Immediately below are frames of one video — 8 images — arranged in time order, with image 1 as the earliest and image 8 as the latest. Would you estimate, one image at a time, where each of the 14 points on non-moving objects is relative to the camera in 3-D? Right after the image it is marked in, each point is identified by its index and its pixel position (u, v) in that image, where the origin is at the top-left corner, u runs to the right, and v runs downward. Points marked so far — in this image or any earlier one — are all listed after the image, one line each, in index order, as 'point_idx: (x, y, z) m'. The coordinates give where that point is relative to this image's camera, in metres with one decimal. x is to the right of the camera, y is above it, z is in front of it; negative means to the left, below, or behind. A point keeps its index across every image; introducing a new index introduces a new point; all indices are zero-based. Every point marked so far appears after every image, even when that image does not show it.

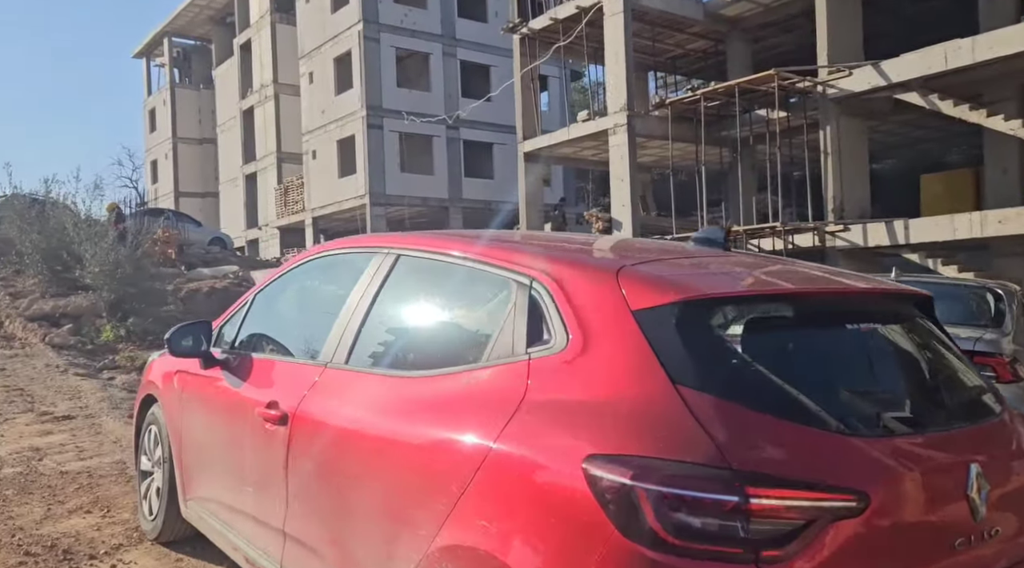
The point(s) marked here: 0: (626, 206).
0: (+2.2, +1.5, +16.9) m
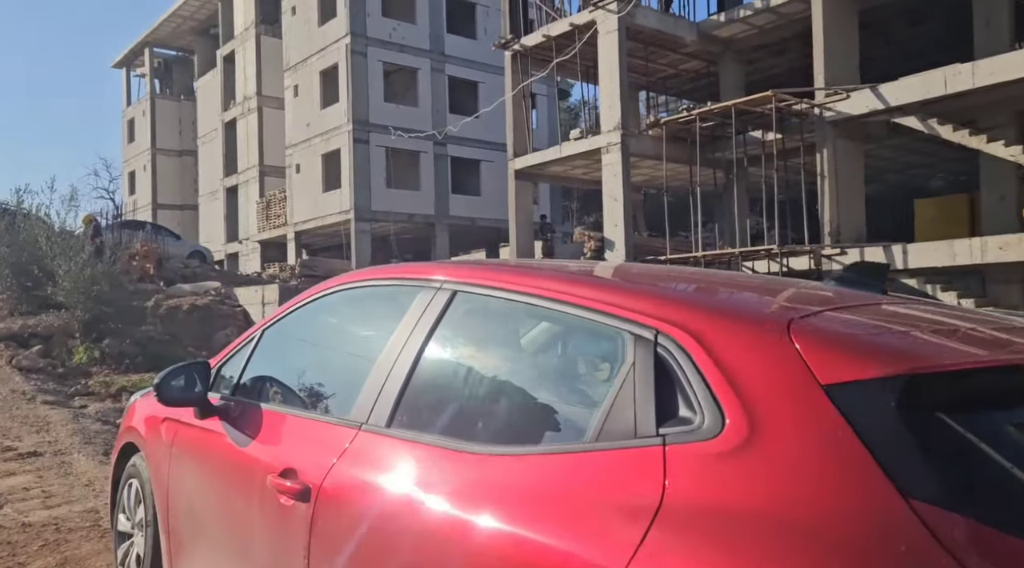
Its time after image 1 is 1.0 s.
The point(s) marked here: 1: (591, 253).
0: (+2.0, +1.1, +16.6) m
1: (+1.6, +0.6, +17.4) m
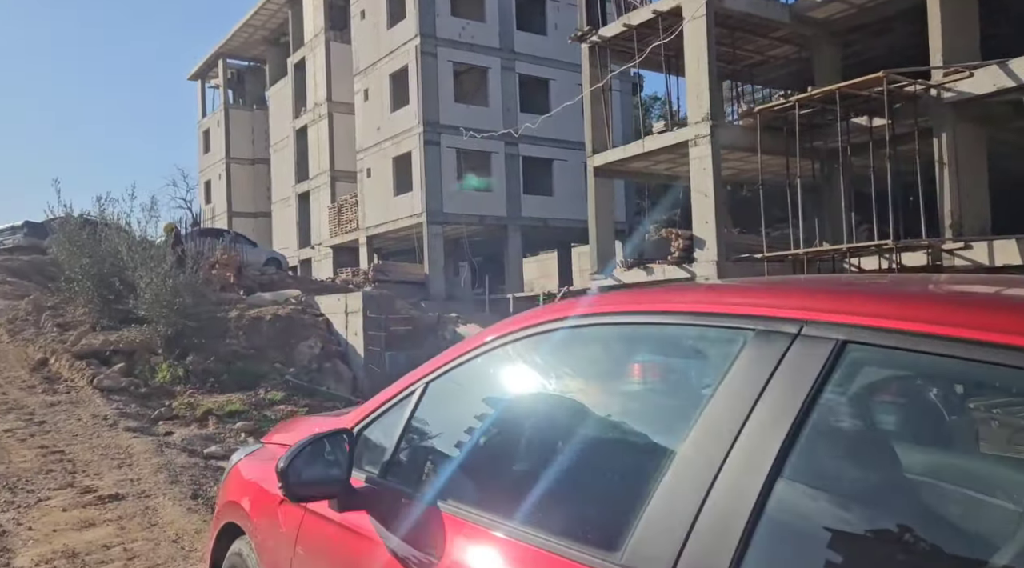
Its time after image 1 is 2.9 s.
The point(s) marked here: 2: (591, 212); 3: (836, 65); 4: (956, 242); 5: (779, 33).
0: (+3.5, +1.1, +15.7) m
1: (+3.1, +0.6, +16.6) m
2: (+1.7, +1.5, +18.2) m
3: (+6.1, +4.1, +16.7) m
4: (+6.8, +0.7, +13.7) m
5: (+5.0, +4.7, +16.8) m
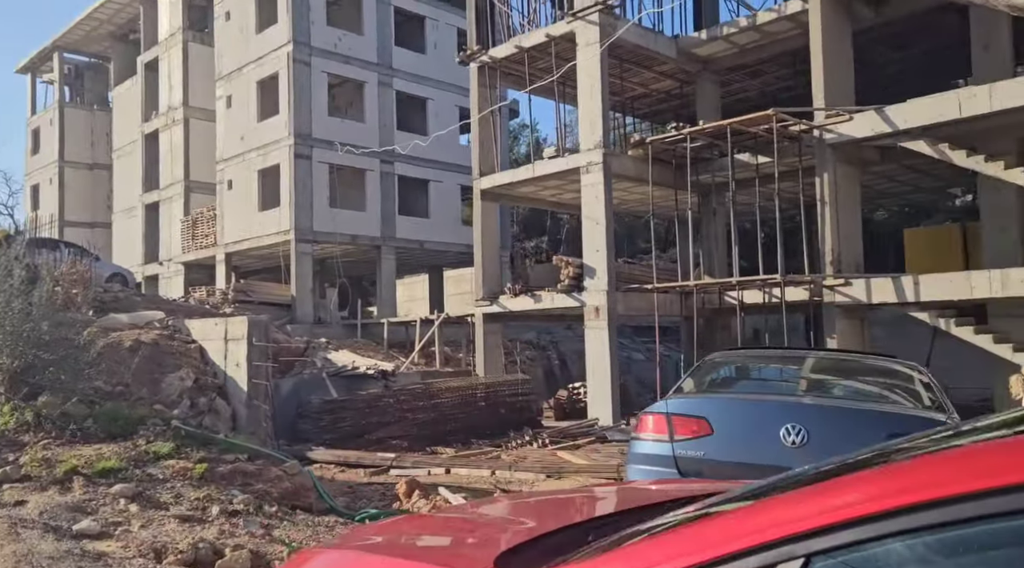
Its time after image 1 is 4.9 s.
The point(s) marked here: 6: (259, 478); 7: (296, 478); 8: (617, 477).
0: (+1.5, +0.6, +15.4) m
1: (+1.0, +0.1, +16.2) m
2: (-0.7, +1.0, +17.6) m
3: (+4.0, +3.5, +16.9) m
4: (+5.1, +0.1, +14.0) m
5: (+3.0, +4.1, +16.8) m
6: (-2.5, -1.9, +8.6) m
7: (-2.2, -2.0, +8.8) m
8: (+1.5, -2.8, +12.7) m
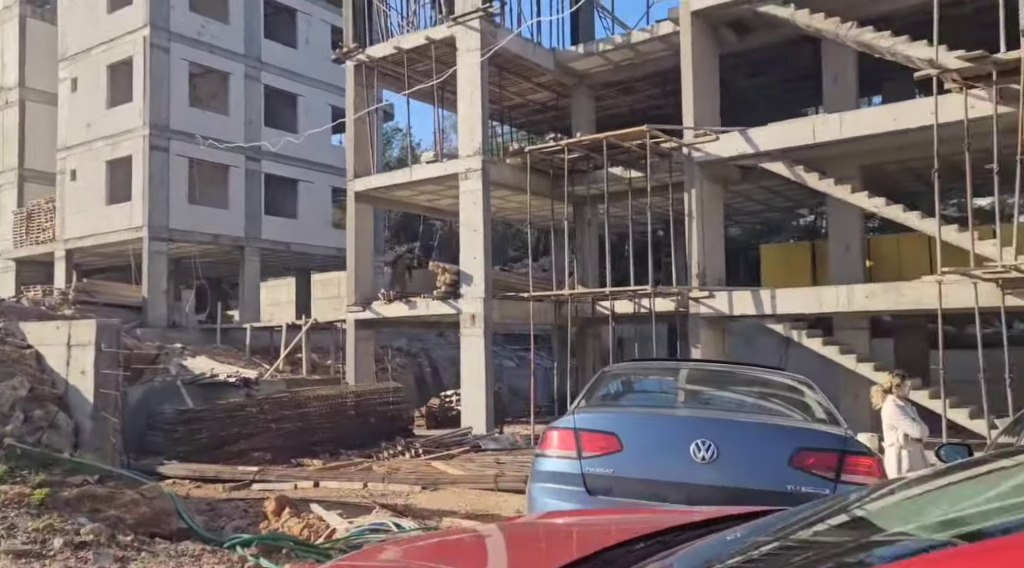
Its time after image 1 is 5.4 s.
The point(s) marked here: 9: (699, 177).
0: (-0.6, +0.4, +15.3) m
1: (-1.2, -0.1, +16.0) m
2: (-3.1, +0.9, +17.1) m
3: (+1.7, +3.3, +17.2) m
4: (+3.1, -0.1, +14.5) m
5: (+0.6, +4.0, +17.0) m
6: (-3.5, -1.9, +7.9) m
7: (-3.2, -2.0, +8.2) m
8: (-0.3, -2.9, +12.6) m
9: (+3.1, +1.8, +14.8) m
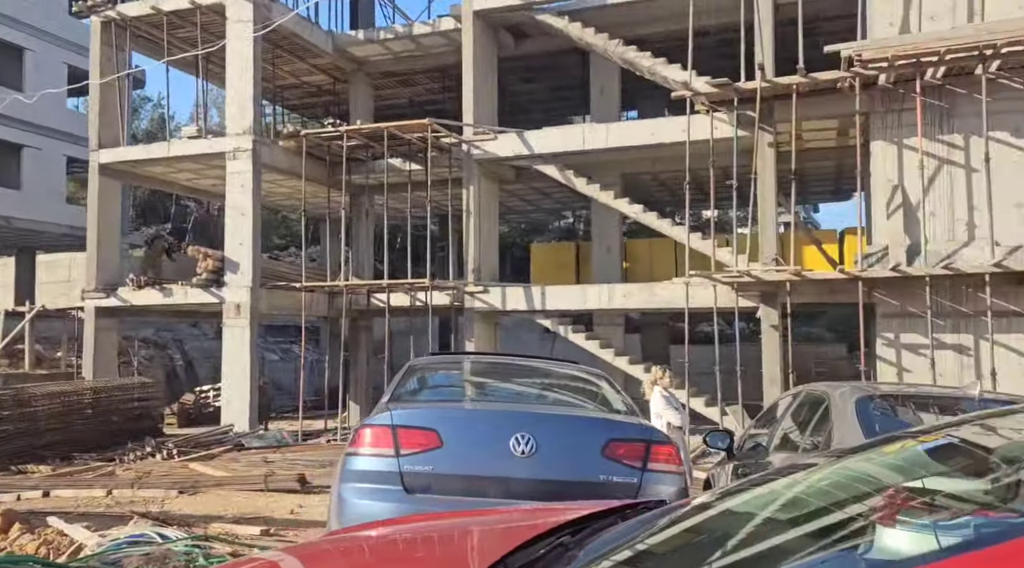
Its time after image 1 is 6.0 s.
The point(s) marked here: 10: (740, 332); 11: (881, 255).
0: (-4.3, +0.6, +14.4) m
1: (-5.2, +0.1, +14.8) m
2: (-7.3, +1.2, +15.3) m
3: (-2.7, +3.5, +16.9) m
4: (-0.6, 0.0, +14.8) m
5: (-3.6, +4.1, +16.3) m
6: (-4.8, -1.8, +6.5) m
7: (-4.6, -1.8, +6.8) m
8: (-3.2, -2.8, +11.9) m
9: (-0.6, +1.9, +15.1) m
10: (+3.6, -0.7, +13.8) m
11: (+5.2, +0.4, +12.6) m
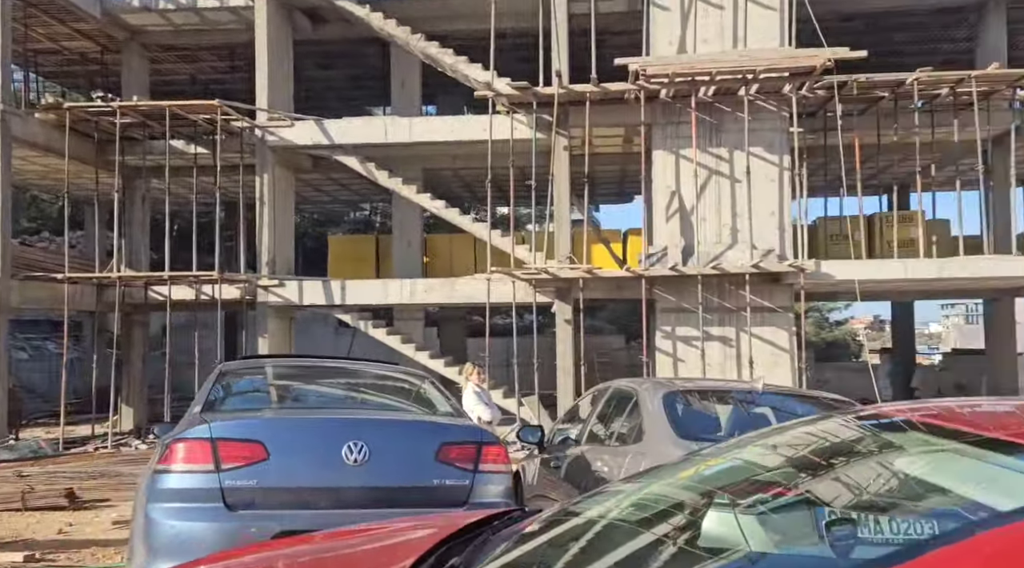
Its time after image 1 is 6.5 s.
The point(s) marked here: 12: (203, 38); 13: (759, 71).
0: (-7.3, +0.7, +12.6) m
1: (-8.2, +0.3, +12.8) m
2: (-10.4, +1.3, +12.6) m
3: (-6.5, +3.6, +15.5) m
4: (-3.8, +0.1, +14.2) m
5: (-7.1, +4.3, +14.6) m
6: (-5.4, -1.8, +5.0) m
7: (-5.3, -1.9, +5.4) m
8: (-5.5, -2.7, +10.6) m
9: (-3.9, +2.0, +14.4) m
10: (+0.4, -0.7, +14.4) m
11: (+2.3, +0.4, +13.8) m
12: (-5.3, +4.3, +15.3) m
13: (+3.5, +3.0, +12.6) m
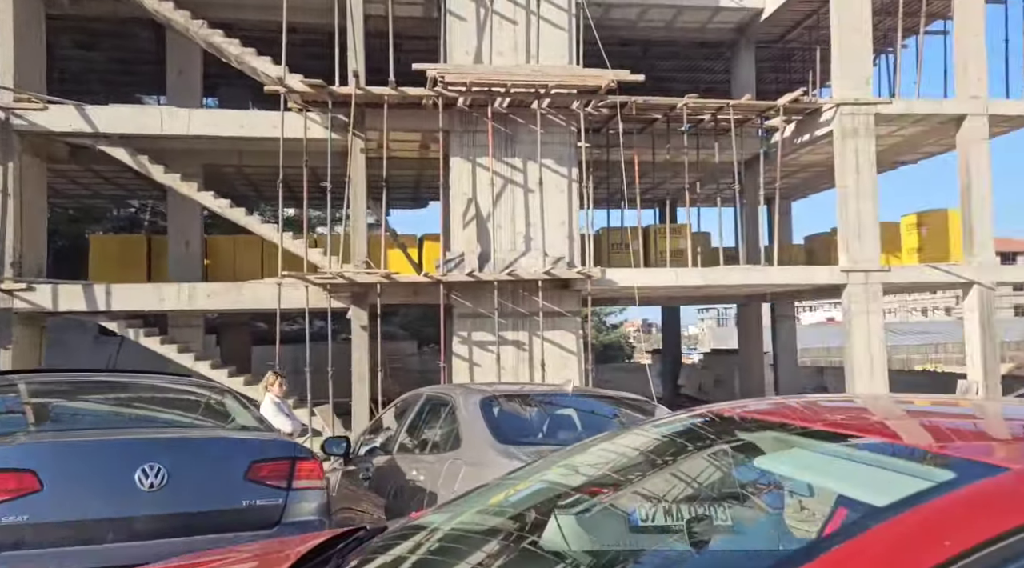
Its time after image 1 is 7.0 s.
0: (-9.6, +0.7, +9.8) m
1: (-10.6, +0.2, +9.7) m
2: (-12.5, +1.3, +8.8) m
3: (-9.7, +3.6, +12.8) m
4: (-6.8, 0.0, +12.3) m
5: (-10.1, +4.2, +11.8) m
6: (-5.4, -1.9, +3.1) m
7: (-5.5, -1.9, +3.5) m
8: (-7.3, -2.7, +8.4) m
9: (-7.0, +1.9, +12.5) m
10: (-2.9, -0.7, +13.9) m
11: (-0.9, +0.3, +13.9) m
12: (-8.6, +4.2, +12.9) m
13: (+0.6, +2.9, +13.2) m
